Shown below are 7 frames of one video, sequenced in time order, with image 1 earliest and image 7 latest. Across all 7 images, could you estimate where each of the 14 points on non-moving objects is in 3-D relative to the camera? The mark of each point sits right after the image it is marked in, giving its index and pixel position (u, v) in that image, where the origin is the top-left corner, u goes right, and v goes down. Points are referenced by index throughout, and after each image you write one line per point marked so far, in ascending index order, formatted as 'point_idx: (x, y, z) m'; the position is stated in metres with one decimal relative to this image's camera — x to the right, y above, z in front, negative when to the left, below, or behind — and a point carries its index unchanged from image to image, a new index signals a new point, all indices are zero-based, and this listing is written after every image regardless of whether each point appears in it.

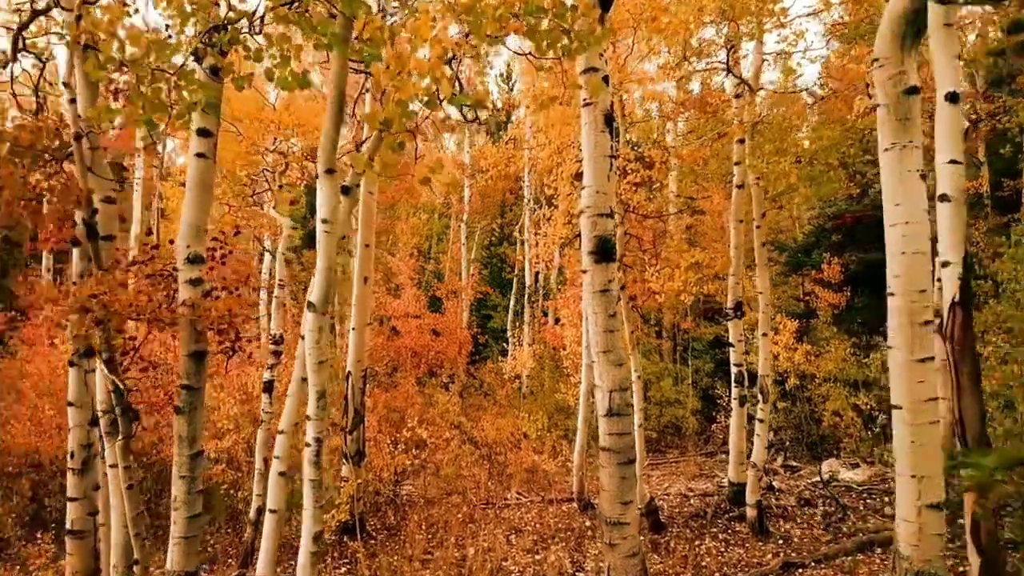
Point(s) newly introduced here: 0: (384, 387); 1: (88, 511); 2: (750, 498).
0: (-1.8, -1.4, +15.3) m
1: (-2.1, -1.1, +5.6) m
2: (+2.0, -1.8, +9.5) m
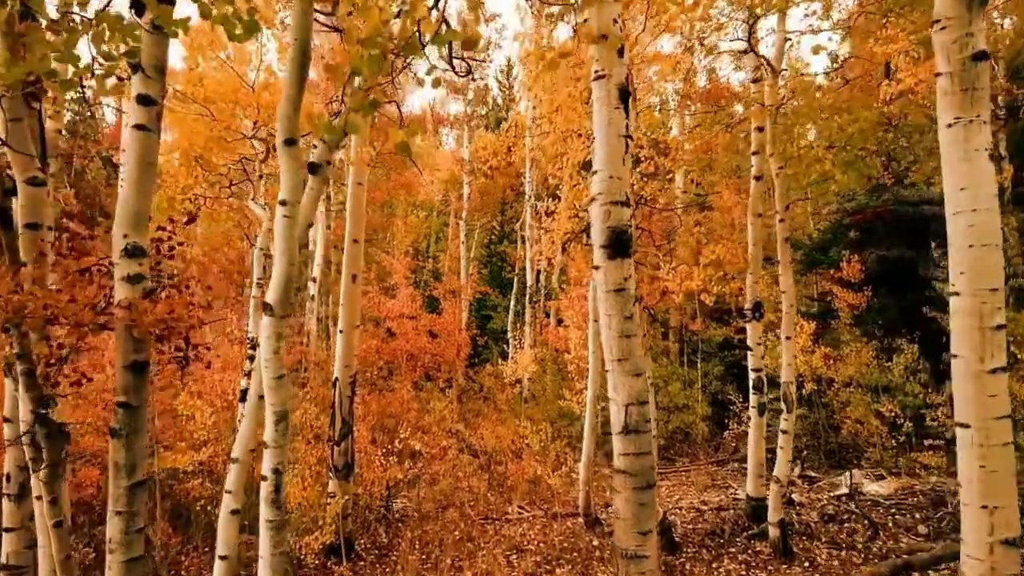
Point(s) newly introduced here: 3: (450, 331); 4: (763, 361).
0: (-1.8, -1.3, +14.5) m
1: (-2.1, -1.1, +4.8) m
2: (+2.0, -1.8, +8.7) m
3: (-0.9, -0.7, +16.9) m
4: (+2.2, -0.7, +9.9) m
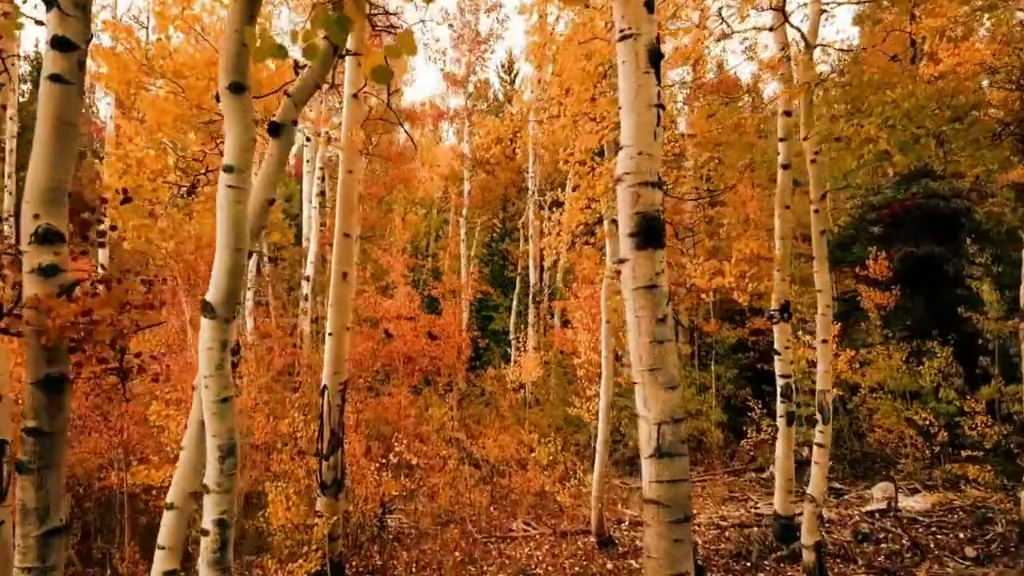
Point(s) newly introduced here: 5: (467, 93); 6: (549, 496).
0: (-1.7, -1.3, +13.6) m
1: (-2.1, -1.1, +3.9) m
2: (+2.1, -1.8, +7.9) m
3: (-0.9, -0.6, +16.1) m
4: (+2.3, -0.6, +9.1) m
5: (-0.8, +3.5, +20.0) m
6: (+0.4, -2.1, +11.2) m
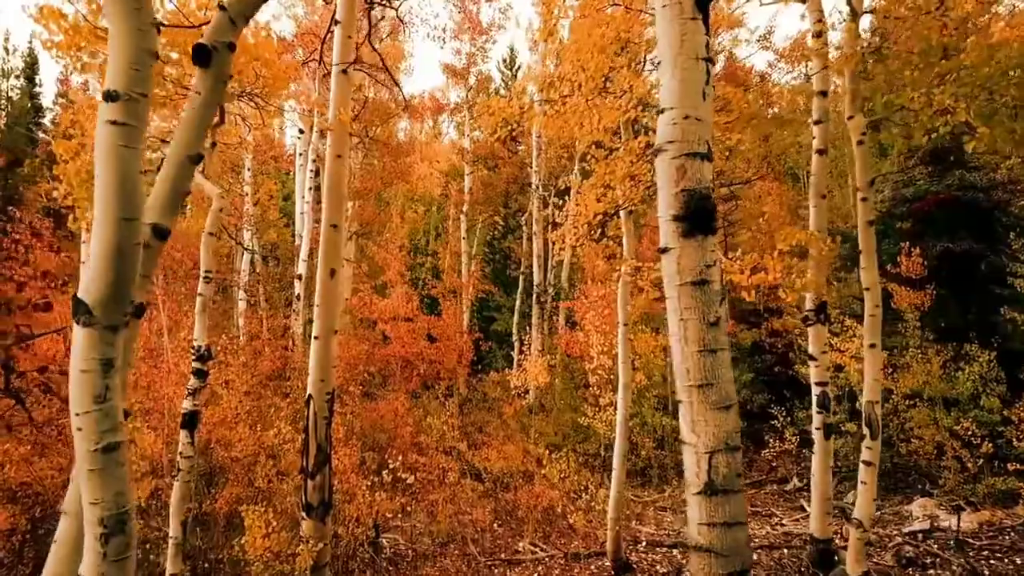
0: (-1.7, -1.3, +12.8) m
1: (-2.0, -1.1, +3.1) m
2: (+2.1, -1.8, +7.0) m
3: (-0.8, -0.6, +15.2) m
4: (+2.3, -0.6, +8.2) m
5: (-0.8, +3.5, +19.1) m
6: (+0.4, -2.1, +10.3) m
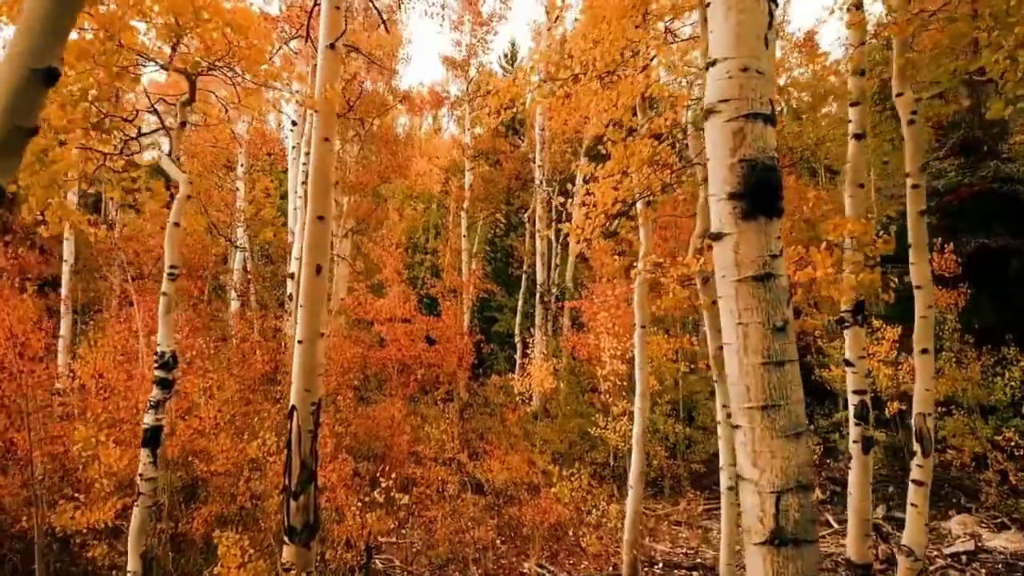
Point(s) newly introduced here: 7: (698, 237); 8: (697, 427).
0: (-1.6, -1.3, +12.0) m
1: (-2.0, -1.1, +2.3) m
2: (+2.2, -1.8, +6.2) m
3: (-0.8, -0.6, +14.5) m
4: (+2.4, -0.6, +7.4) m
5: (-0.7, +3.5, +18.3) m
6: (+0.5, -2.1, +9.6) m
7: (+1.0, +0.3, +6.3) m
8: (+2.3, -1.7, +13.7) m
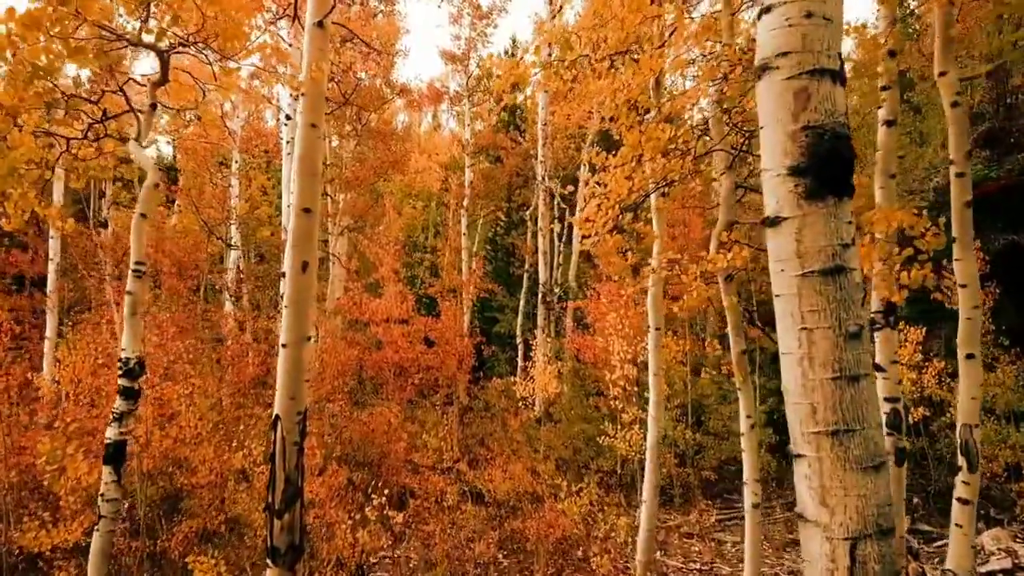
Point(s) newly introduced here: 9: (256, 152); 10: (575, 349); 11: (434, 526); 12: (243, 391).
0: (-1.6, -1.3, +11.4) m
1: (-1.9, -1.1, +1.7) m
2: (+2.2, -1.7, +5.6) m
3: (-0.8, -0.6, +13.9) m
4: (+2.4, -0.6, +6.9) m
5: (-0.7, +3.5, +17.8) m
6: (+0.5, -2.1, +9.0) m
7: (+1.1, +0.3, +5.7) m
8: (+2.3, -1.7, +13.1) m
9: (-4.2, +2.2, +18.1) m
10: (+0.7, -0.7, +13.4) m
11: (-0.6, -1.9, +9.0) m
12: (-2.7, -1.0, +11.1) m
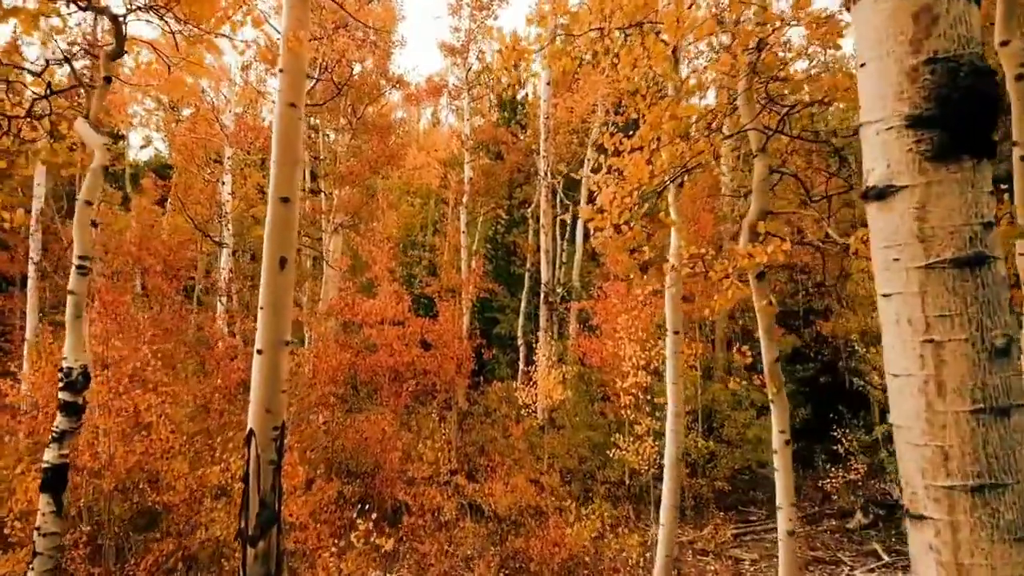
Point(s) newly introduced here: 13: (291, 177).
0: (-1.6, -1.3, +10.8) m
1: (-1.9, -1.1, +1.1) m
2: (+2.2, -1.7, +5.0) m
3: (-0.8, -0.6, +13.2) m
4: (+2.4, -0.6, +6.2) m
5: (-0.7, +3.5, +17.1) m
6: (+0.5, -2.1, +8.3) m
7: (+1.1, +0.3, +5.0) m
8: (+2.3, -1.7, +12.4) m
9: (-4.2, +2.2, +17.4) m
10: (+0.8, -0.7, +12.7) m
11: (-0.6, -1.9, +8.3) m
12: (-2.7, -1.0, +10.4) m
13: (-1.1, +0.5, +5.4) m
